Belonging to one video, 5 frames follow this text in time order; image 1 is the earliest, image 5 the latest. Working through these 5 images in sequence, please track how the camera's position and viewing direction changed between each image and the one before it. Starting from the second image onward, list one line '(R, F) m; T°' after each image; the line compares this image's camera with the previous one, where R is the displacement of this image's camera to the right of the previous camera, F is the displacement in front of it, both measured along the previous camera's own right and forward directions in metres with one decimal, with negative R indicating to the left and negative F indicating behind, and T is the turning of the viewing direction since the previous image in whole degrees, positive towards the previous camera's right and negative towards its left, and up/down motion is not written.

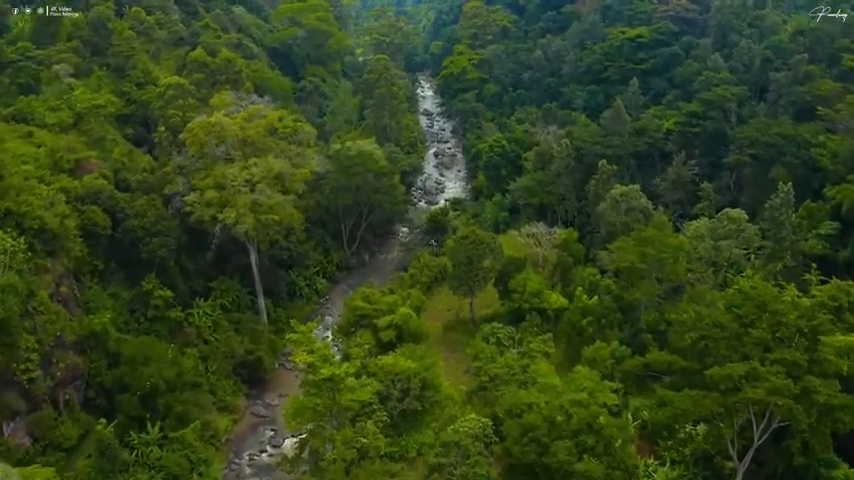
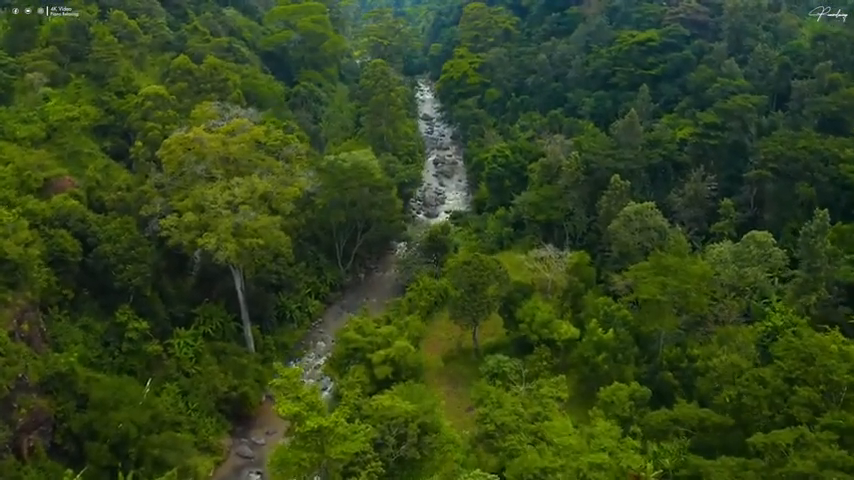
(0.0, +2.3) m; 0°
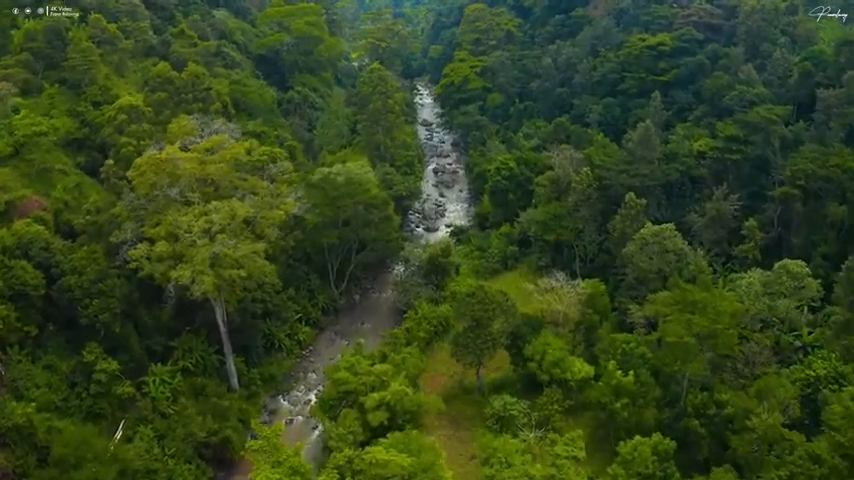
(0.0, +2.4) m; 0°
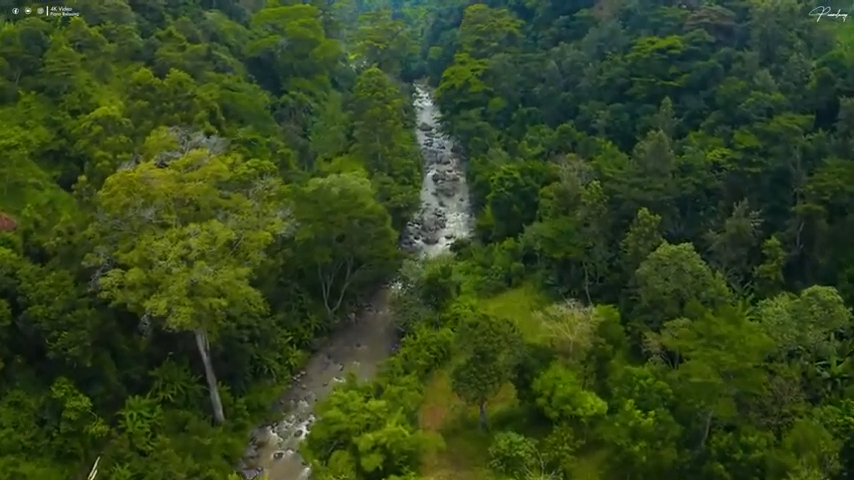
(0.0, +1.9) m; 0°
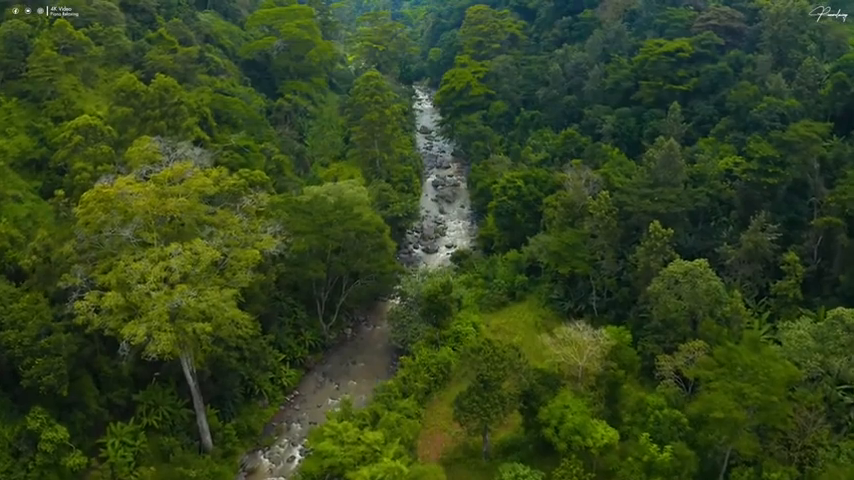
(0.0, +1.4) m; 0°
